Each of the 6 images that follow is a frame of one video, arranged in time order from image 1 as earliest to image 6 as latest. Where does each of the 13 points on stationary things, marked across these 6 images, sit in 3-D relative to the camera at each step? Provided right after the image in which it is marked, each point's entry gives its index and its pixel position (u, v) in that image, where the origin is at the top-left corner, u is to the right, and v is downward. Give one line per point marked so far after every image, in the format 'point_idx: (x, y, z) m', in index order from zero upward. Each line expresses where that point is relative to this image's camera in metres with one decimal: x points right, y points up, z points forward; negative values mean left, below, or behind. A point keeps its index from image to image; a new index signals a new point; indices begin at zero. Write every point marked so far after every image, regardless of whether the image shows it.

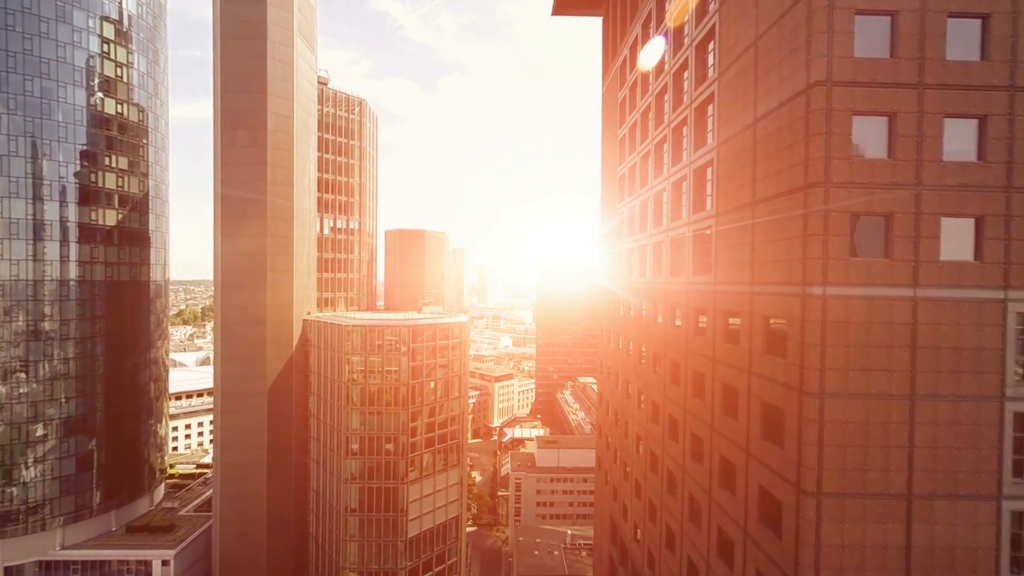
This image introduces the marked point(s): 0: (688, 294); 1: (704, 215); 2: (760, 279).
0: (+6.9, -0.3, +18.7) m
1: (+6.8, +2.6, +16.6) m
2: (+6.7, +0.2, +12.7) m
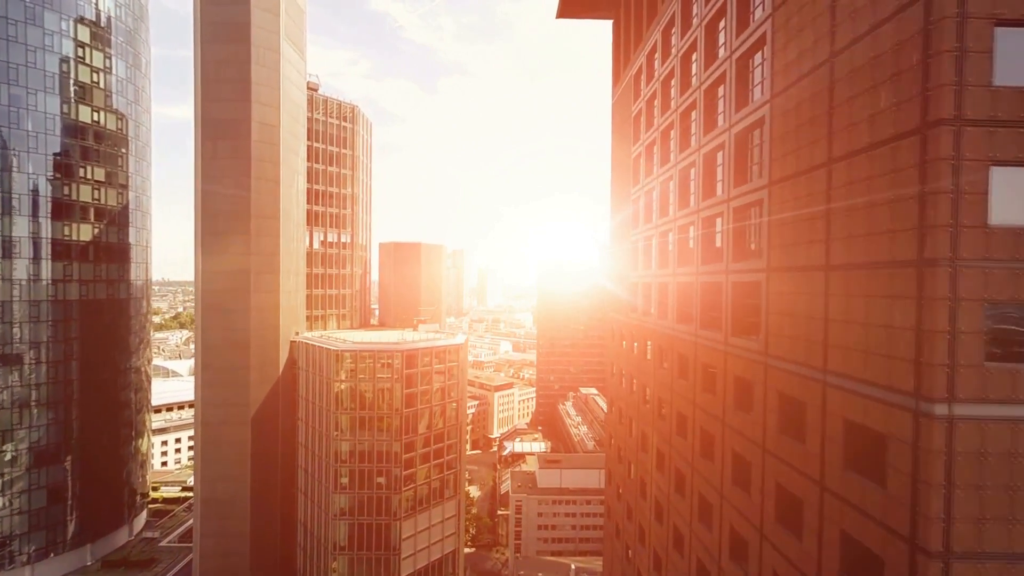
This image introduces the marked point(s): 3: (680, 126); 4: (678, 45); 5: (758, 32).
0: (+7.0, -2.2, +15.8) m
1: (+6.9, +0.7, +13.7) m
2: (+6.8, -1.7, +9.8) m
3: (+7.0, +6.7, +19.3) m
4: (+6.9, +10.1, +19.3) m
5: (+7.0, +7.2, +13.2) m
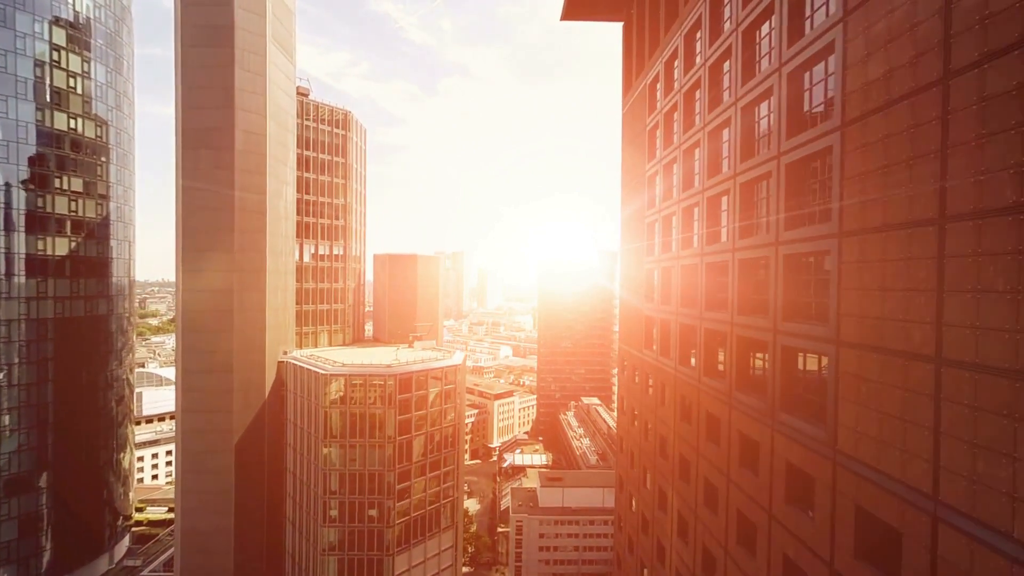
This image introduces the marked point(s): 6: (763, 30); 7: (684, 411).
0: (+7.0, -3.8, +13.2) m
1: (+6.9, -0.9, +11.1) m
2: (+6.8, -3.3, +7.2) m
3: (+7.0, +5.1, +16.7) m
4: (+6.9, +8.5, +16.7) m
5: (+7.0, +5.6, +10.6) m
6: (+7.2, +7.5, +13.5) m
7: (+7.0, -5.0, +18.8) m
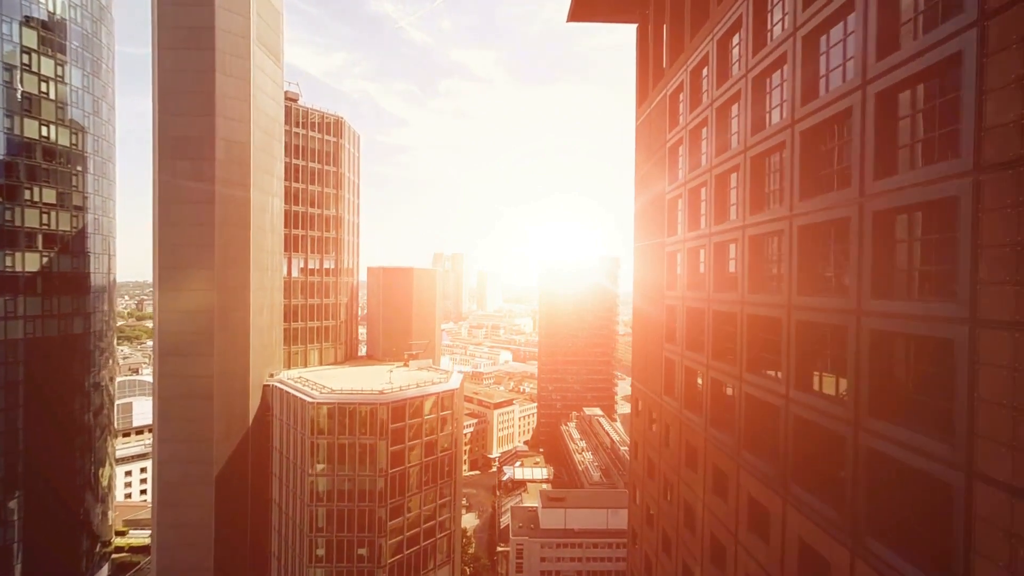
0: (+7.1, -5.4, +10.5) m
1: (+7.0, -2.6, +8.4) m
2: (+6.9, -4.9, +4.5) m
3: (+7.1, +3.5, +14.0) m
4: (+7.0, +6.8, +14.0) m
5: (+7.1, +4.0, +7.9) m
6: (+7.3, +5.9, +10.8) m
7: (+7.1, -6.7, +16.1) m
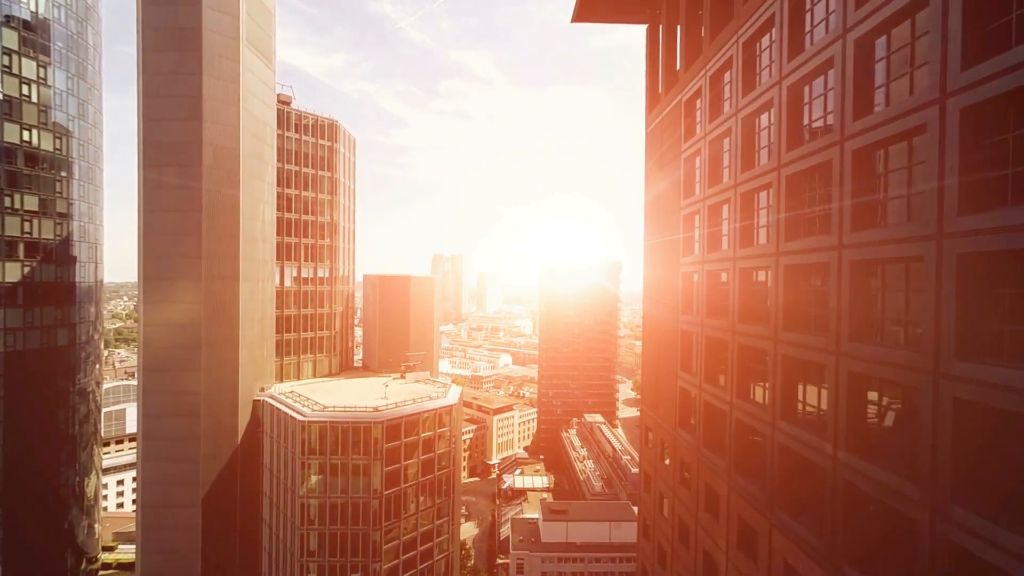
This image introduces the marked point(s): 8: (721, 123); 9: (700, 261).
0: (+7.2, -6.4, +8.9) m
1: (+7.1, -3.5, +6.8) m
2: (+7.0, -5.8, +2.9) m
3: (+7.2, +2.5, +12.4) m
4: (+7.1, +5.9, +12.4) m
5: (+7.2, +3.1, +6.3) m
6: (+7.4, +5.0, +9.2) m
7: (+7.1, -7.6, +14.5) m
8: (+7.1, +5.7, +15.9) m
9: (+7.1, +1.1, +17.6) m
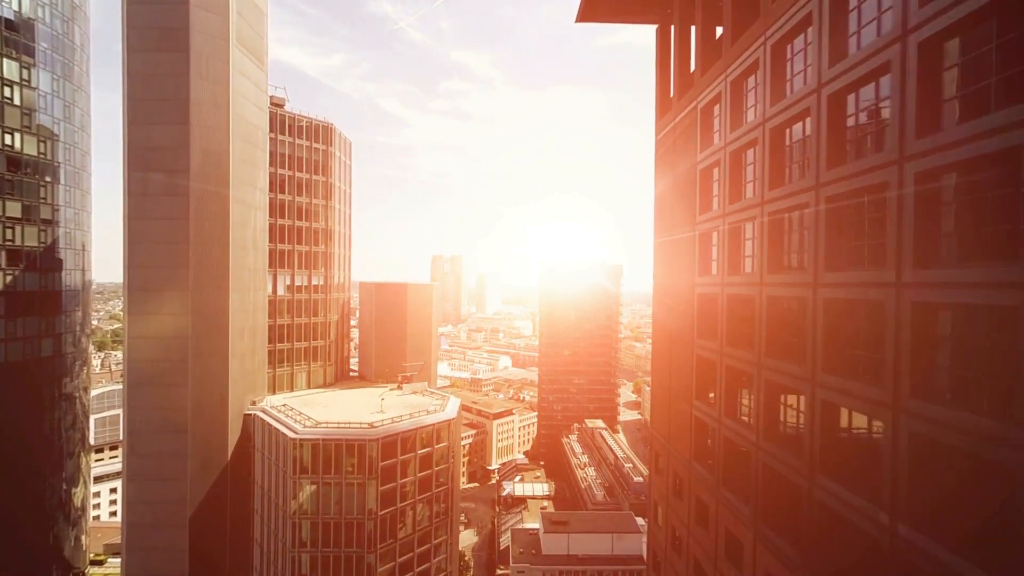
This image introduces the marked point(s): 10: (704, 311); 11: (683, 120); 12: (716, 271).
0: (+7.2, -7.2, +7.4) m
1: (+7.1, -4.3, +5.4) m
2: (+7.1, -6.7, +1.4) m
3: (+7.2, +1.7, +11.0) m
4: (+7.2, +5.1, +11.0) m
5: (+7.2, +2.2, +4.9) m
6: (+7.5, +4.1, +7.8) m
7: (+7.2, -8.4, +13.1) m
8: (+7.2, +4.9, +14.5) m
9: (+7.2, +0.3, +16.2) m
10: (+7.3, -0.8, +17.4) m
11: (+7.1, +7.2, +19.6) m
12: (+7.2, +0.7, +16.5) m
